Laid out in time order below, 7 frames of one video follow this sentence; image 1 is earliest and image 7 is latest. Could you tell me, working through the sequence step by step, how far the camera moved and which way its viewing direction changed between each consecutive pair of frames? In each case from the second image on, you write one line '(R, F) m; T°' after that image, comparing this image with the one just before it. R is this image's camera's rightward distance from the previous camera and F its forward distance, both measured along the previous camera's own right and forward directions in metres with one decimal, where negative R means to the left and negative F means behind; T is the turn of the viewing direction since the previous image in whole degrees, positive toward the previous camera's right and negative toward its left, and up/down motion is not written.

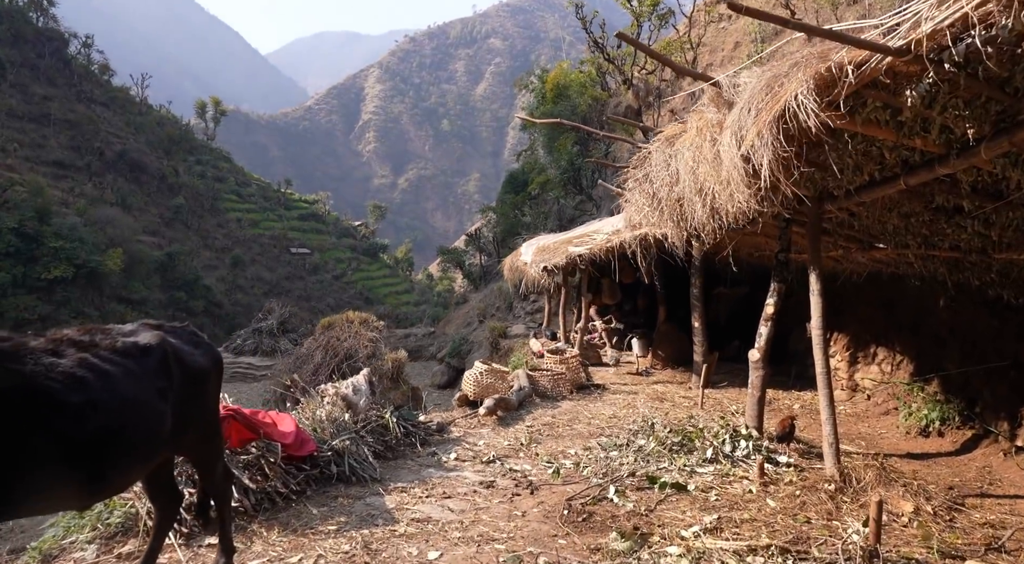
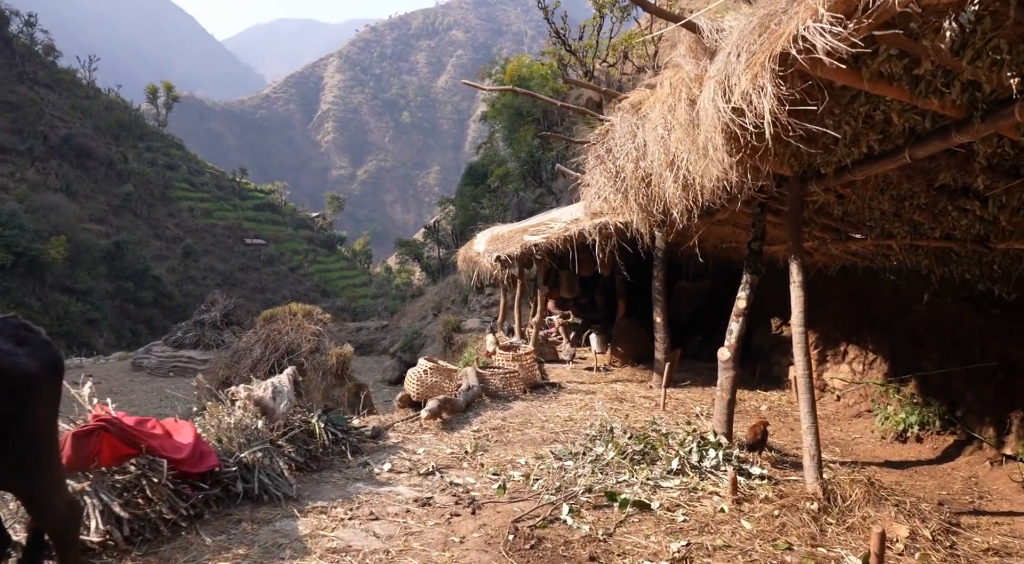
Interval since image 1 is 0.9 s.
(+0.1, +0.7) m; +3°
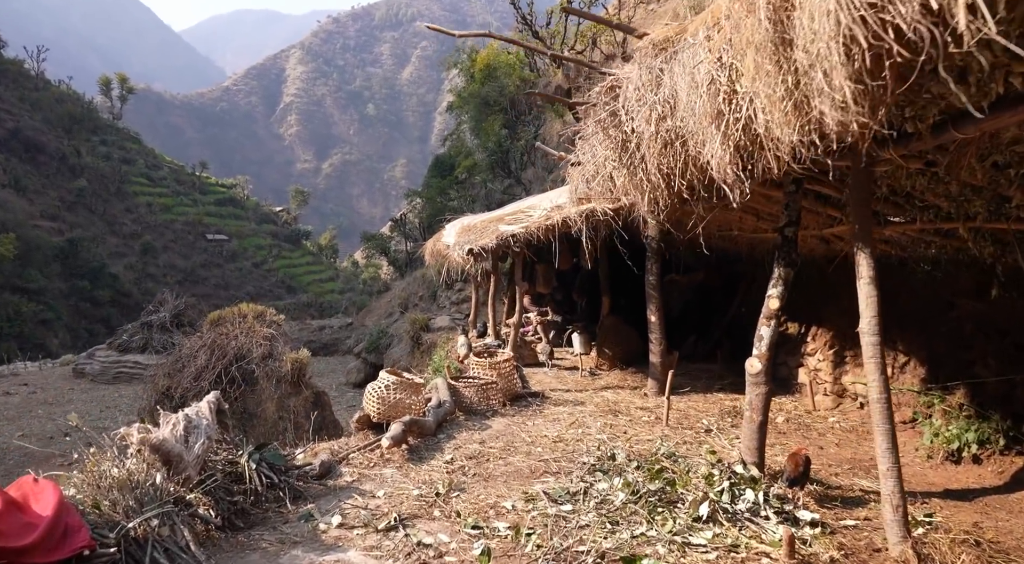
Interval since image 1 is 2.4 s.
(-0.1, +1.1) m; +3°
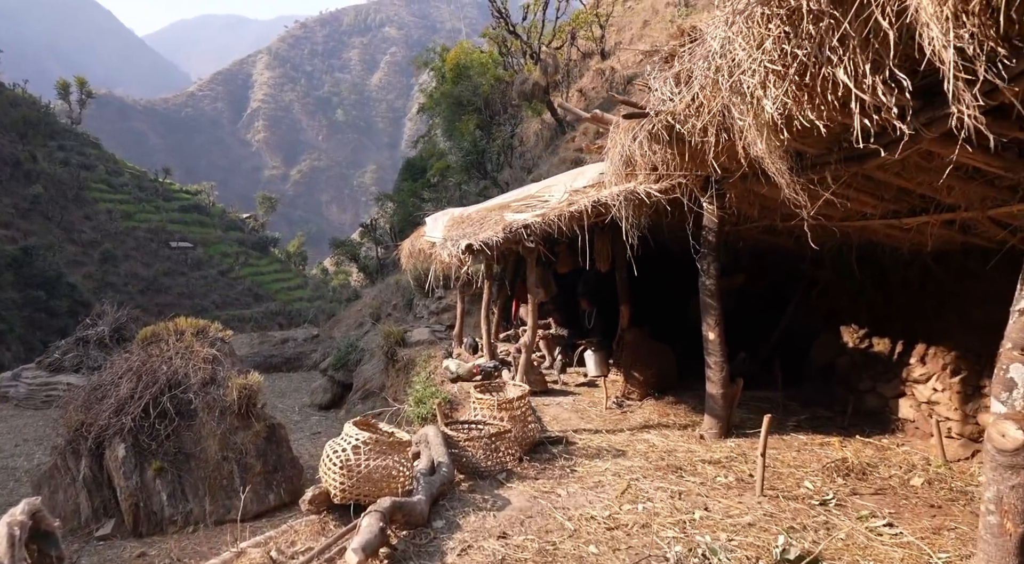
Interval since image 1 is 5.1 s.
(-0.3, +2.0) m; +2°
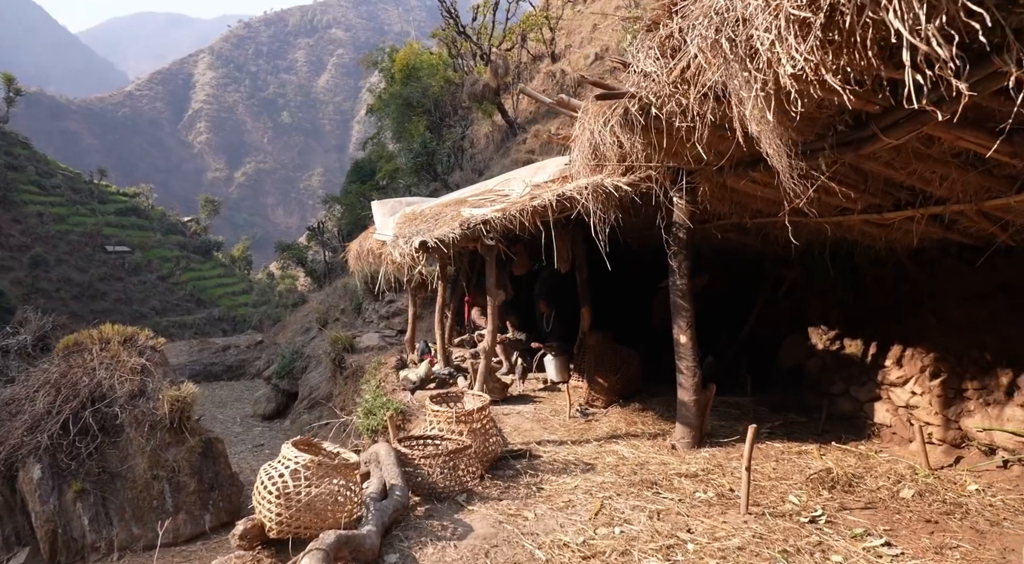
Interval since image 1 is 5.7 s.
(-0.1, +0.5) m; +4°
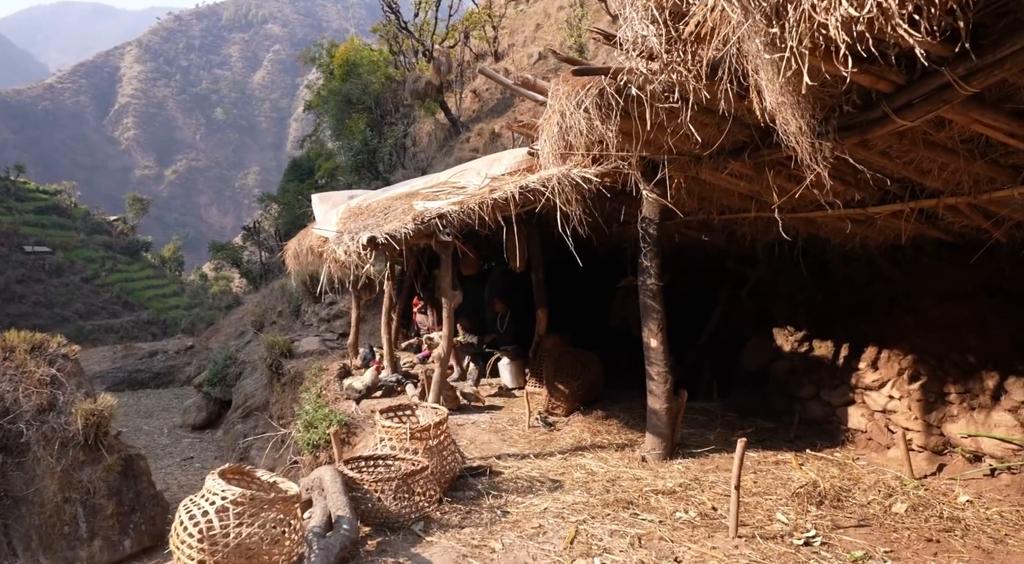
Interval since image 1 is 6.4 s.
(-0.1, +0.5) m; +5°
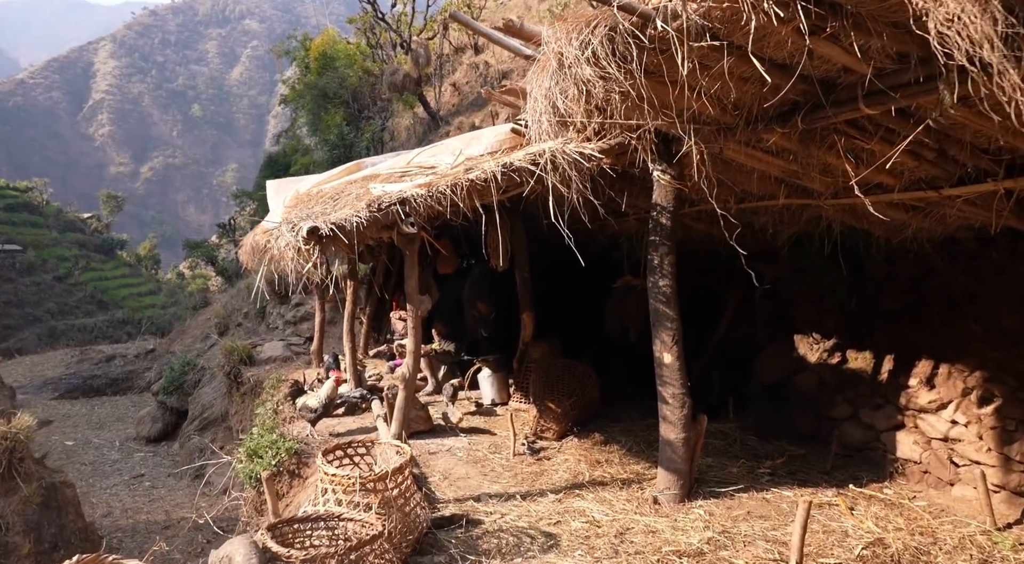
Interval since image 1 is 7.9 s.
(0.0, +1.0) m; +2°
